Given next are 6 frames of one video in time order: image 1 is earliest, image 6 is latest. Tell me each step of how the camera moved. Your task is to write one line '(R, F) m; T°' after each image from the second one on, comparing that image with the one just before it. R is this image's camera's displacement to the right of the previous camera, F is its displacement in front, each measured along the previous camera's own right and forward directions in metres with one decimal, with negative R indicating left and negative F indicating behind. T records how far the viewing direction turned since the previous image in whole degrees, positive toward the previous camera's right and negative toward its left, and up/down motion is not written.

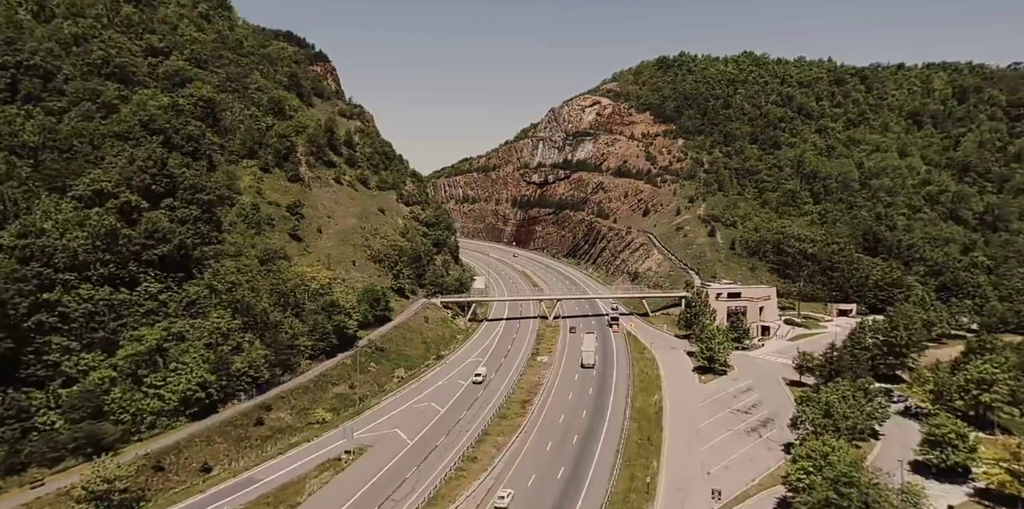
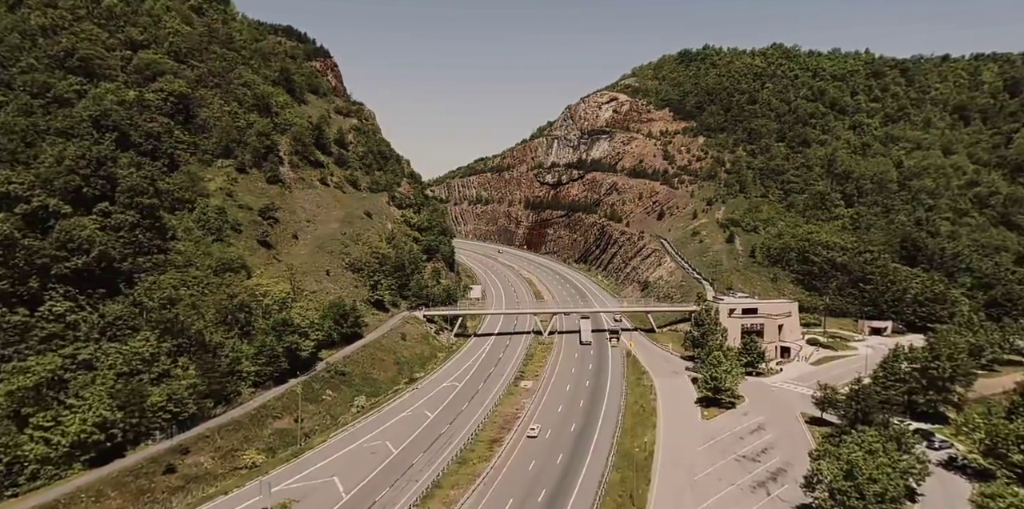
(+5.8, +9.7) m; -3°
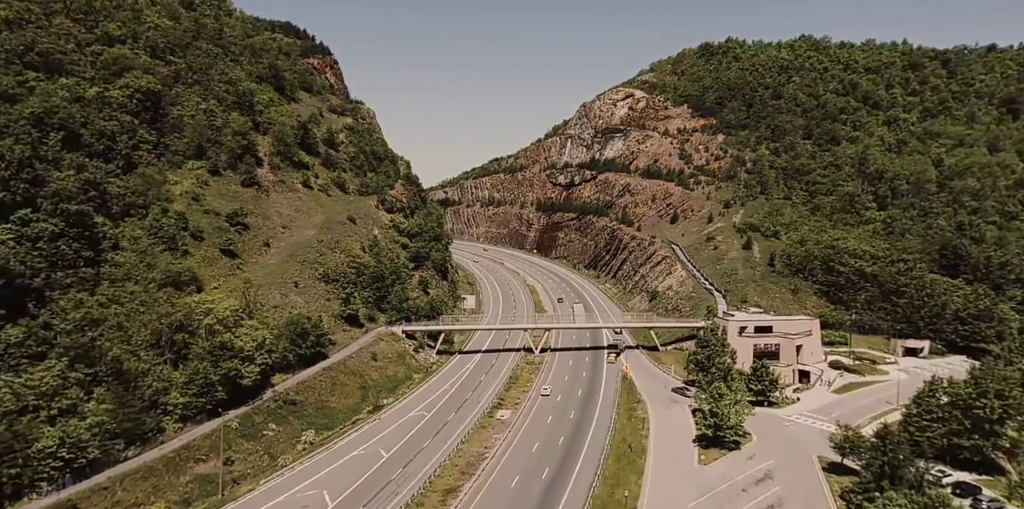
(+5.6, +8.9) m; -3°
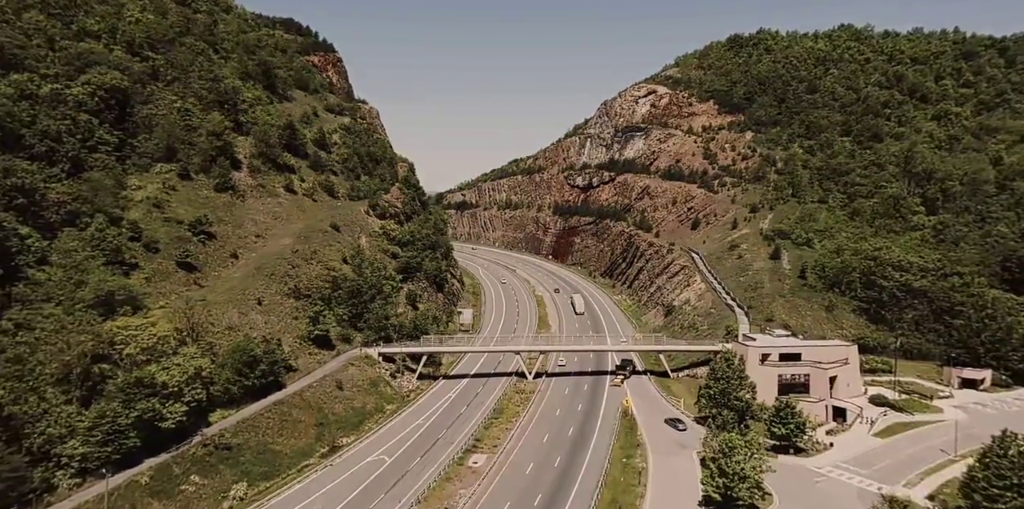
(+5.1, +10.2) m; -3°
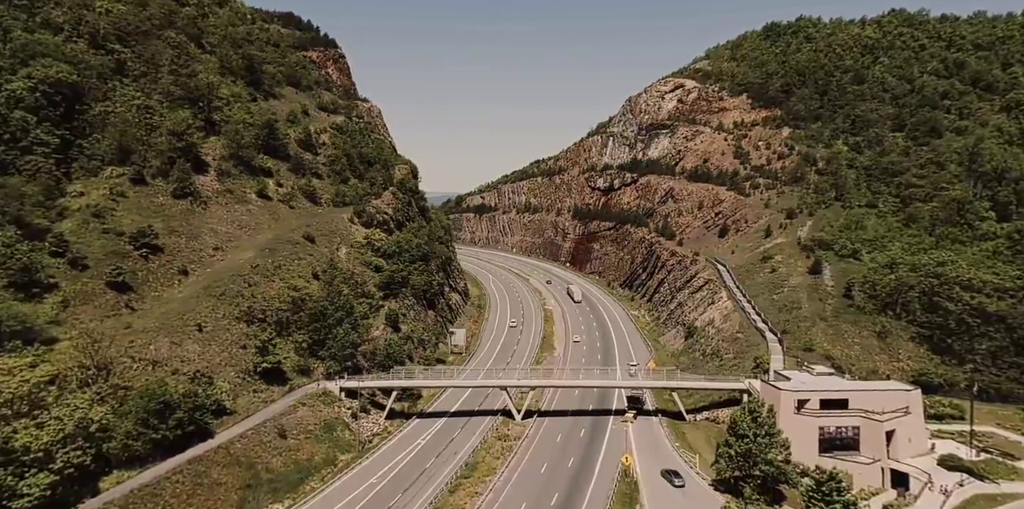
(+5.1, +12.3) m; -3°
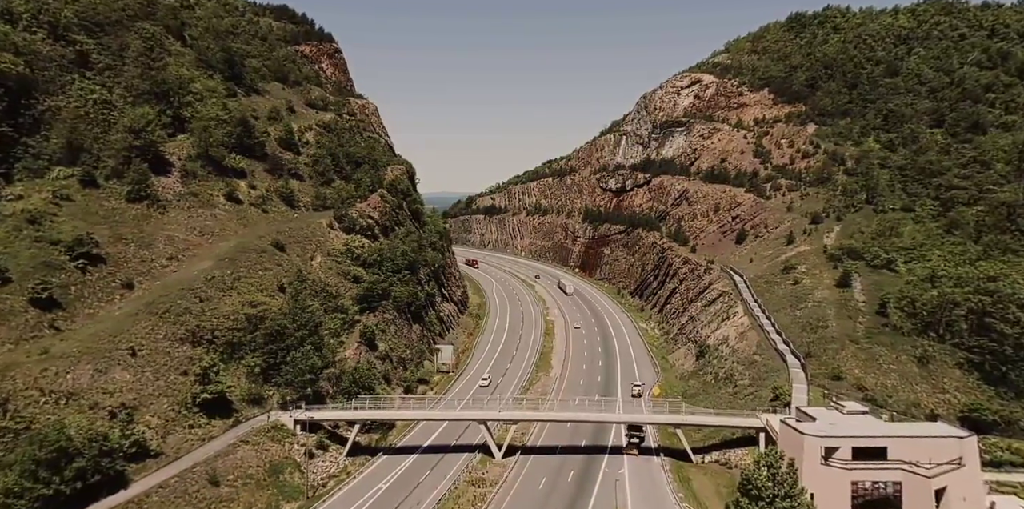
(+3.7, +8.9) m; -2°
